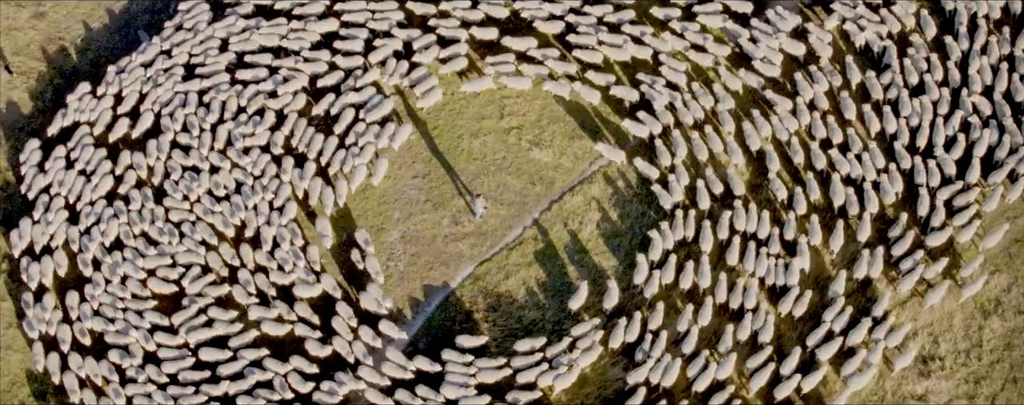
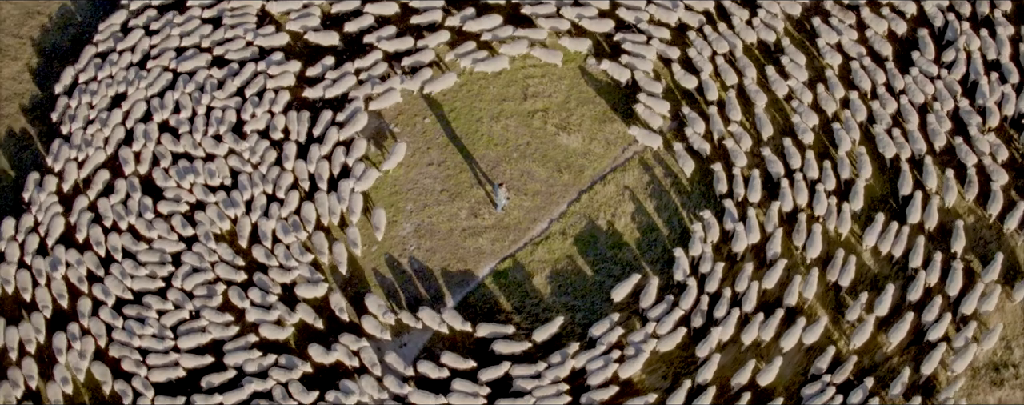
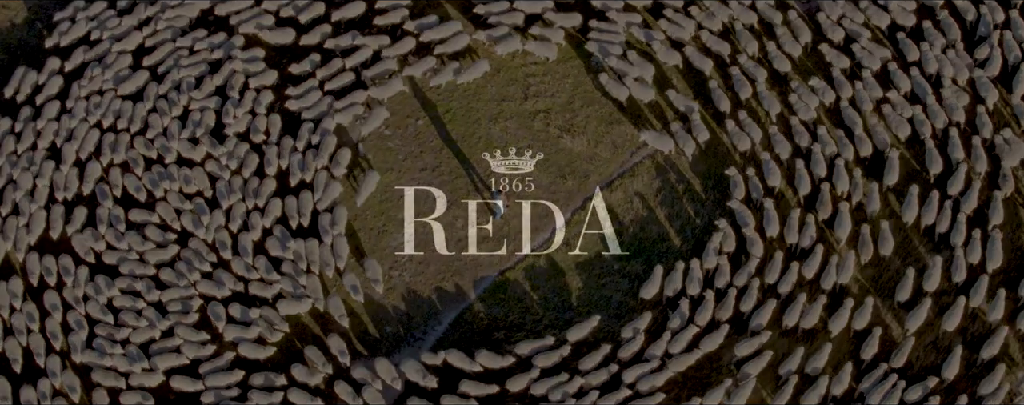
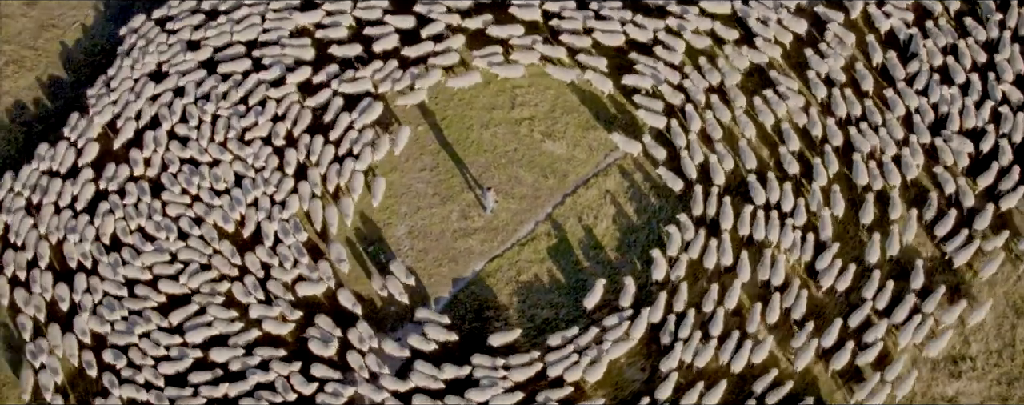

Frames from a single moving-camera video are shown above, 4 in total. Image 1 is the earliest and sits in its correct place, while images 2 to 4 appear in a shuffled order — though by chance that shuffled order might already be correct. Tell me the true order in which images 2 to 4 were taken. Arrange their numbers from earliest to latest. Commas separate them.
4, 2, 3
